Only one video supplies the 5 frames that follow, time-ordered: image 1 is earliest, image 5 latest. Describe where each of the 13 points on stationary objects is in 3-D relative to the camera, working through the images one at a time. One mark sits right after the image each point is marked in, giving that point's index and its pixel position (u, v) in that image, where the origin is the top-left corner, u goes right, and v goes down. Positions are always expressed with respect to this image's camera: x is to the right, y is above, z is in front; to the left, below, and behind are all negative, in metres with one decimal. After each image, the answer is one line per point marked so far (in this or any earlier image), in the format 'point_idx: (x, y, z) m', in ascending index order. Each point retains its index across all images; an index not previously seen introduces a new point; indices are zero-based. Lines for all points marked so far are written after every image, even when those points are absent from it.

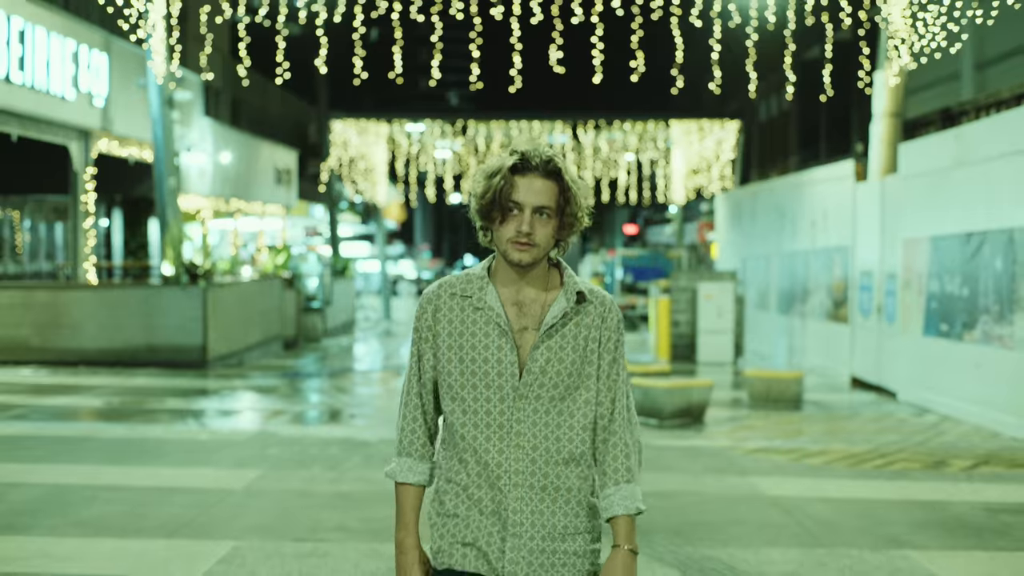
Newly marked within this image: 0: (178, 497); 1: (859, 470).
0: (-2.1, -1.3, +6.9) m
1: (+2.7, -1.4, +8.5) m
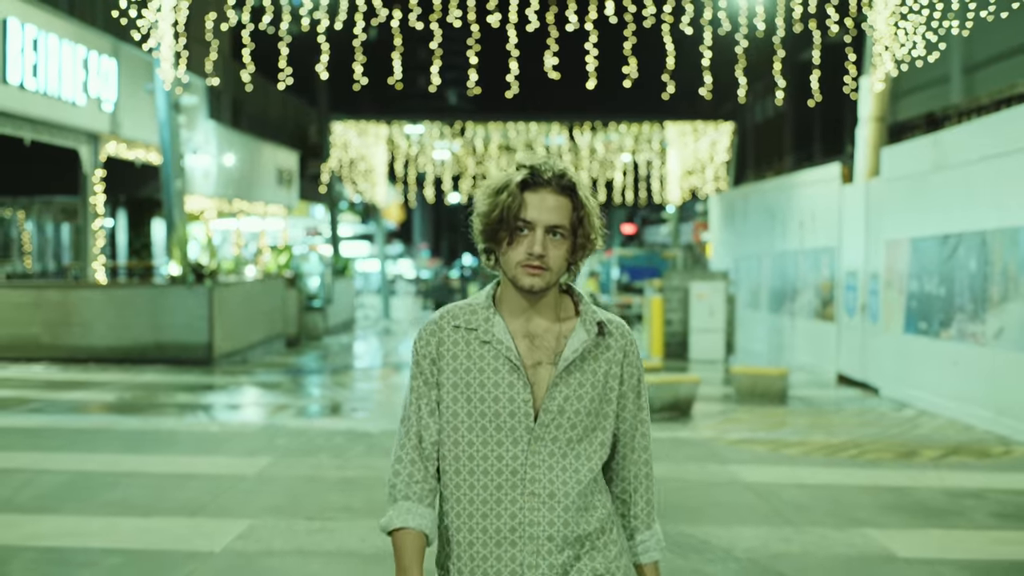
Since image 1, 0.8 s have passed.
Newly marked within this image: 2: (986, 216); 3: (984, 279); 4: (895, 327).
0: (-2.1, -1.3, +7.4) m
1: (+2.6, -1.4, +9.0) m
2: (+4.8, +0.7, +11.3) m
3: (+4.8, +0.1, +11.2) m
4: (+4.8, -0.5, +13.9) m
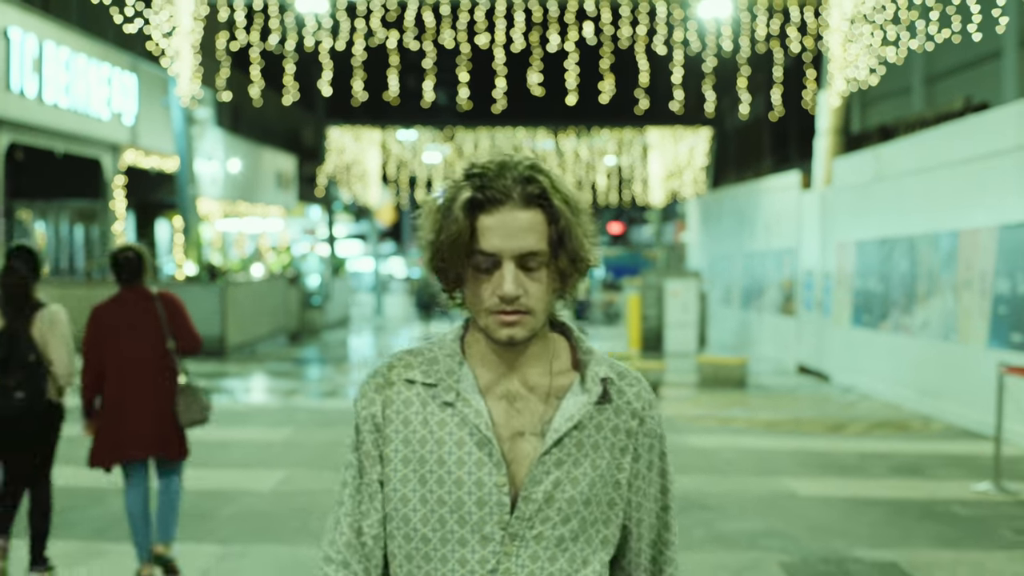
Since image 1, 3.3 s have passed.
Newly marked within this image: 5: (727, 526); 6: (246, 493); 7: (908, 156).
0: (-2.2, -1.3, +9.0) m
1: (+2.5, -1.4, +10.6) m
2: (+4.7, +0.8, +12.9) m
3: (+4.6, +0.1, +12.8) m
4: (+4.6, -0.4, +15.5) m
5: (+1.2, -1.4, +6.3) m
6: (-1.7, -1.3, +7.1) m
7: (+4.7, +1.6, +13.3) m
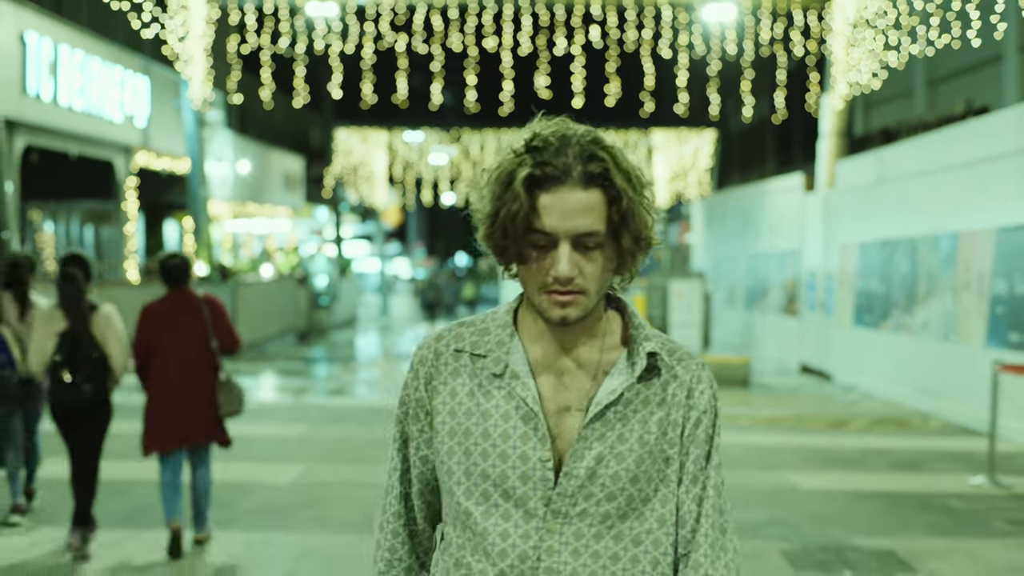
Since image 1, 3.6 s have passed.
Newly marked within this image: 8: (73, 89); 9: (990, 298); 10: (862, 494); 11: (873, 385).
0: (-2.2, -1.3, +9.2) m
1: (+2.6, -1.4, +10.8) m
2: (+4.8, +0.7, +13.1) m
3: (+4.7, +0.1, +13.0) m
4: (+4.7, -0.5, +15.7) m
5: (+1.3, -1.3, +6.5) m
6: (-1.6, -1.3, +7.3) m
7: (+4.8, +1.6, +13.5) m
8: (-6.4, +2.9, +16.2) m
9: (+4.8, -0.1, +11.0) m
10: (+2.3, -1.4, +7.4) m
11: (+4.7, -1.3, +14.4) m
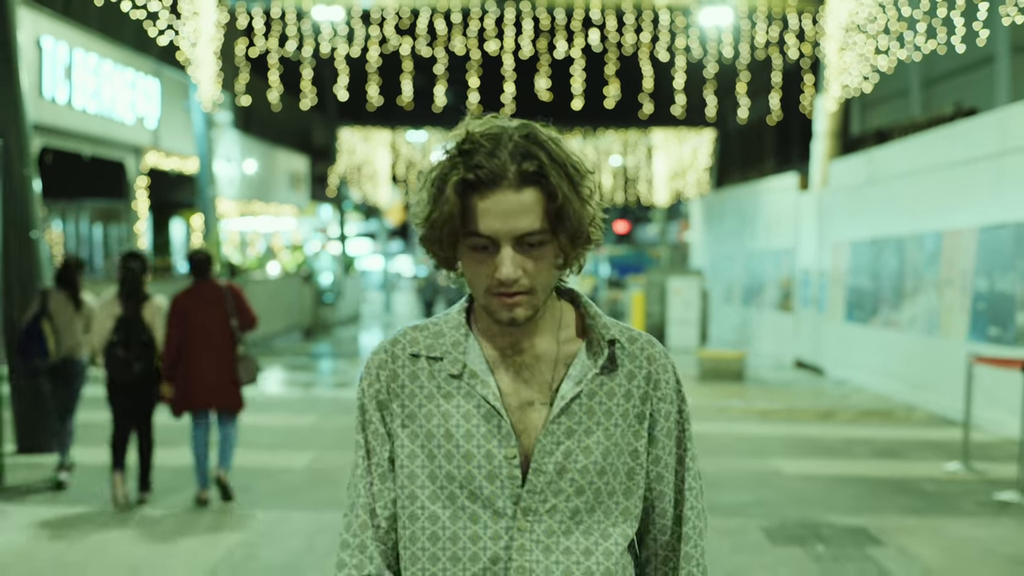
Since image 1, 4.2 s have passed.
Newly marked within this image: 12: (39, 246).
0: (-2.2, -1.2, +9.7) m
1: (+2.6, -1.3, +11.3) m
2: (+4.8, +0.8, +13.5) m
3: (+4.7, +0.1, +13.5) m
4: (+4.8, -0.4, +16.2) m
5: (+1.3, -1.3, +7.0) m
6: (-1.6, -1.3, +7.8) m
7: (+4.8, +1.6, +14.0) m
8: (-6.4, +3.0, +16.7) m
9: (+4.8, -0.1, +11.5) m
10: (+2.3, -1.4, +7.8) m
11: (+4.7, -1.2, +14.9) m
12: (-3.7, +0.3, +8.7) m
